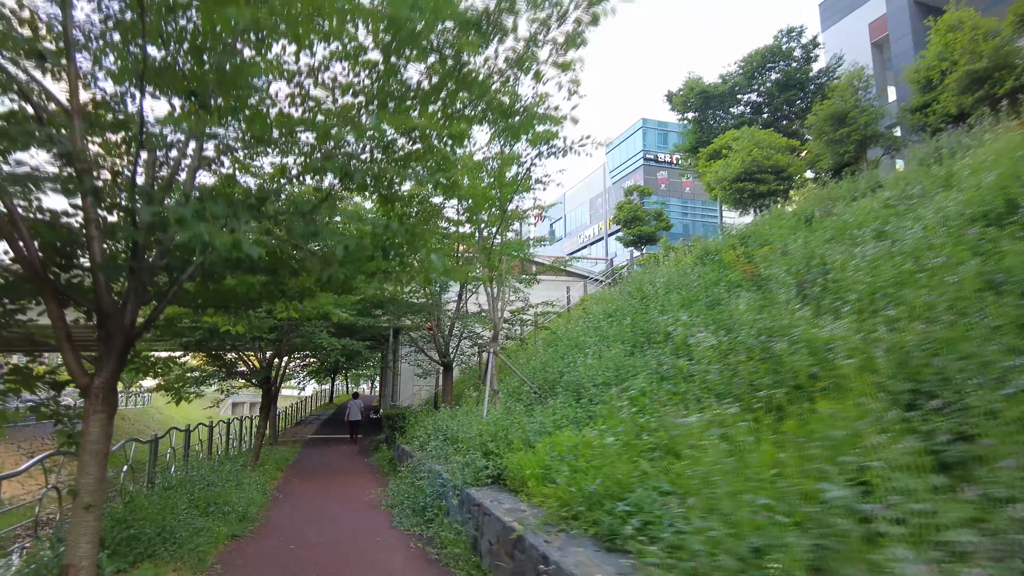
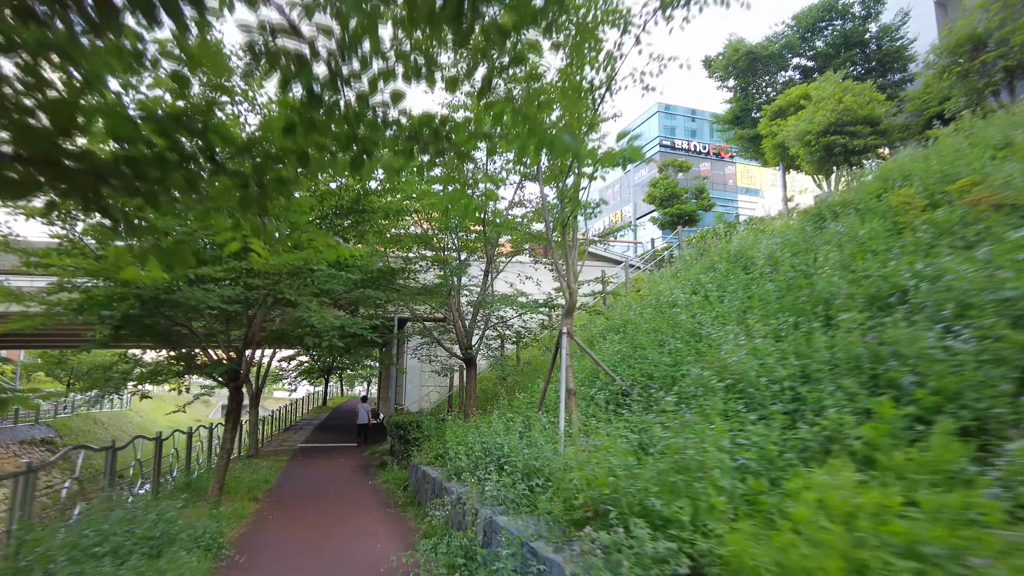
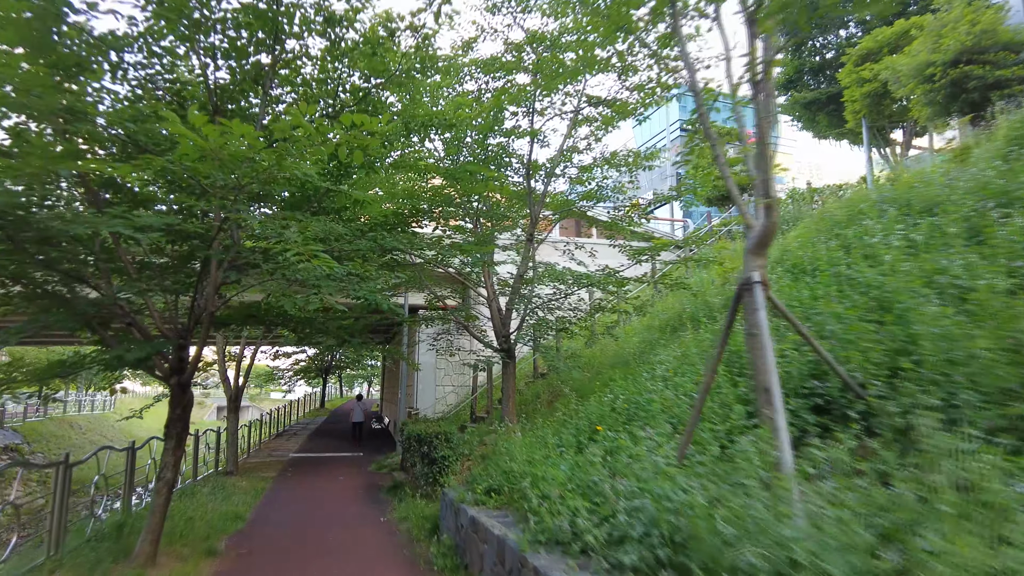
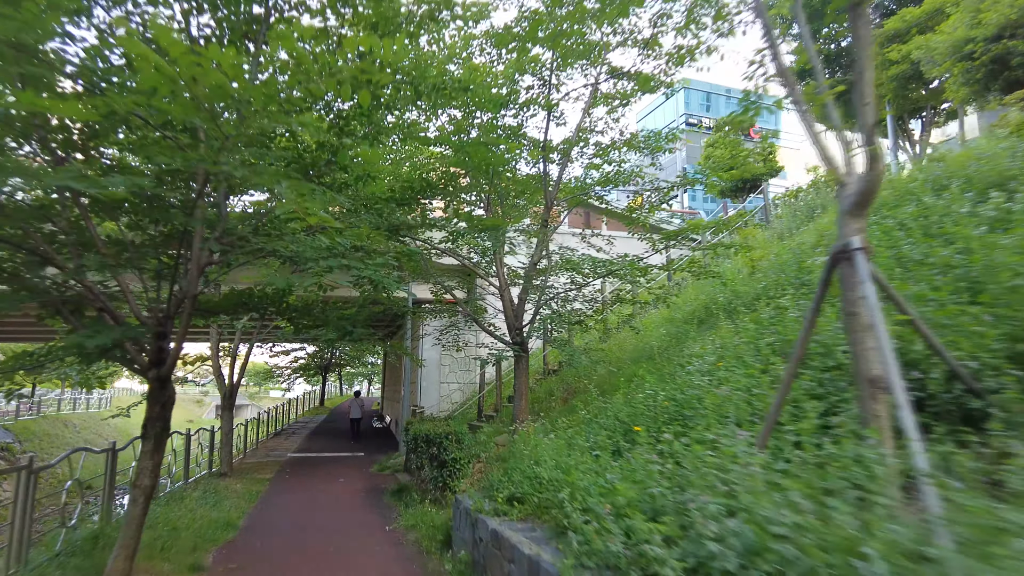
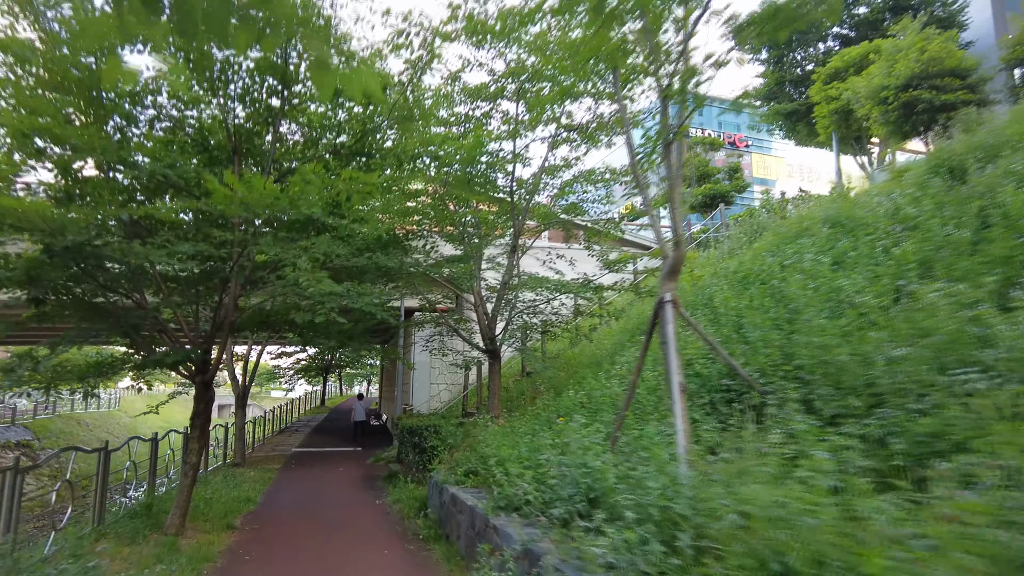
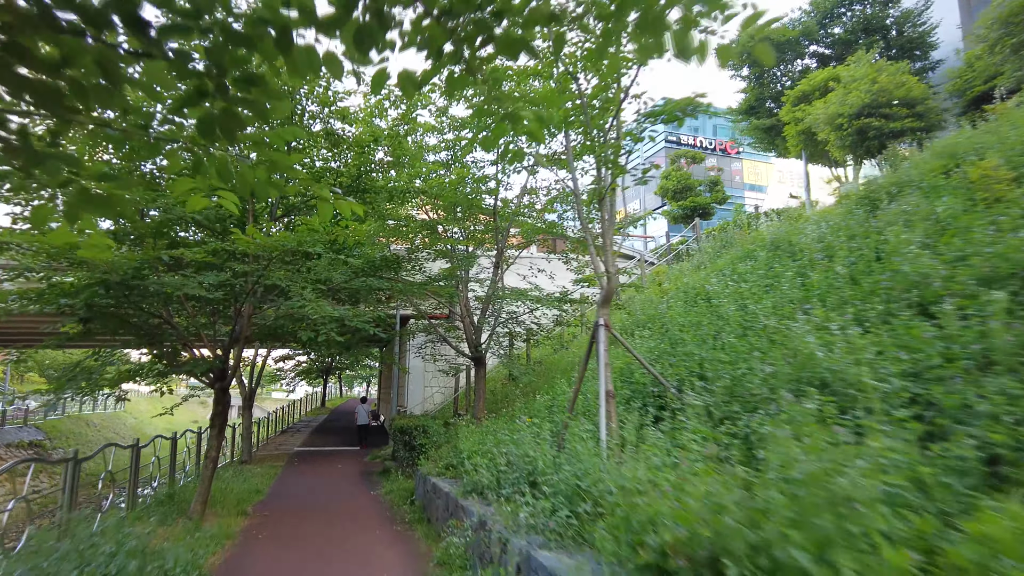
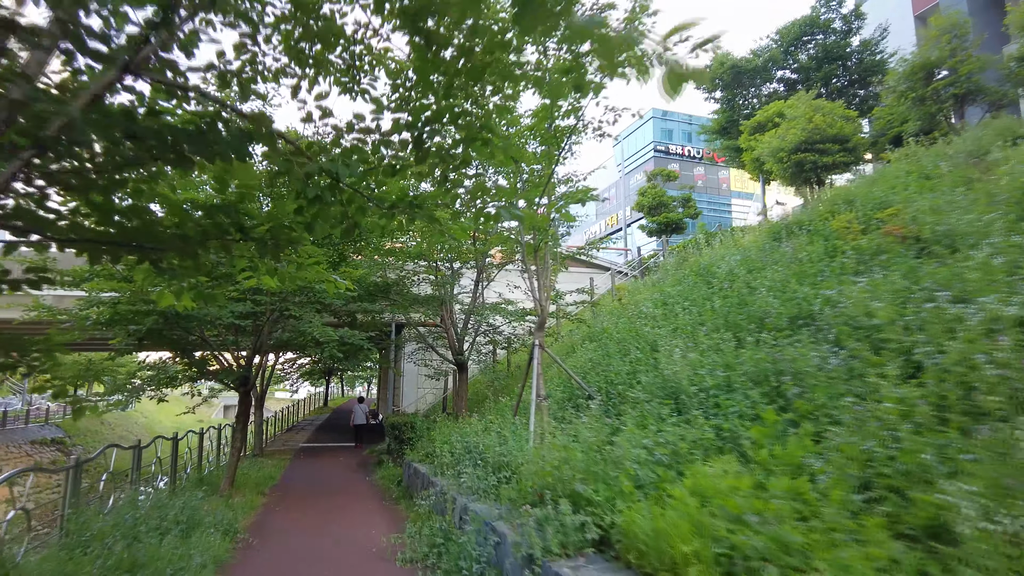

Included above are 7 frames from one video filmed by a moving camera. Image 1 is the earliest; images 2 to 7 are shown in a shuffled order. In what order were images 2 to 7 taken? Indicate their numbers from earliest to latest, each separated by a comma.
7, 2, 6, 5, 3, 4
